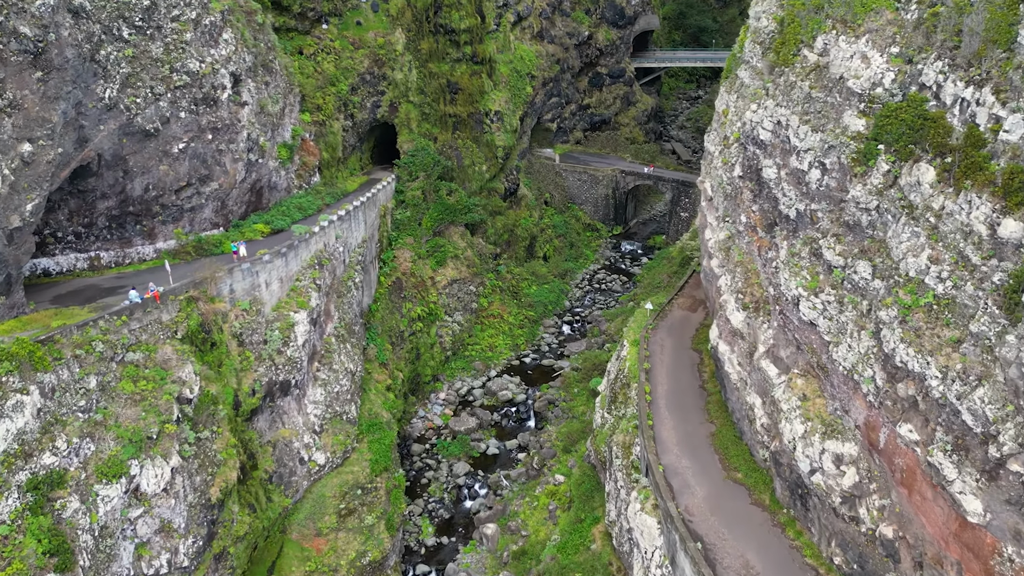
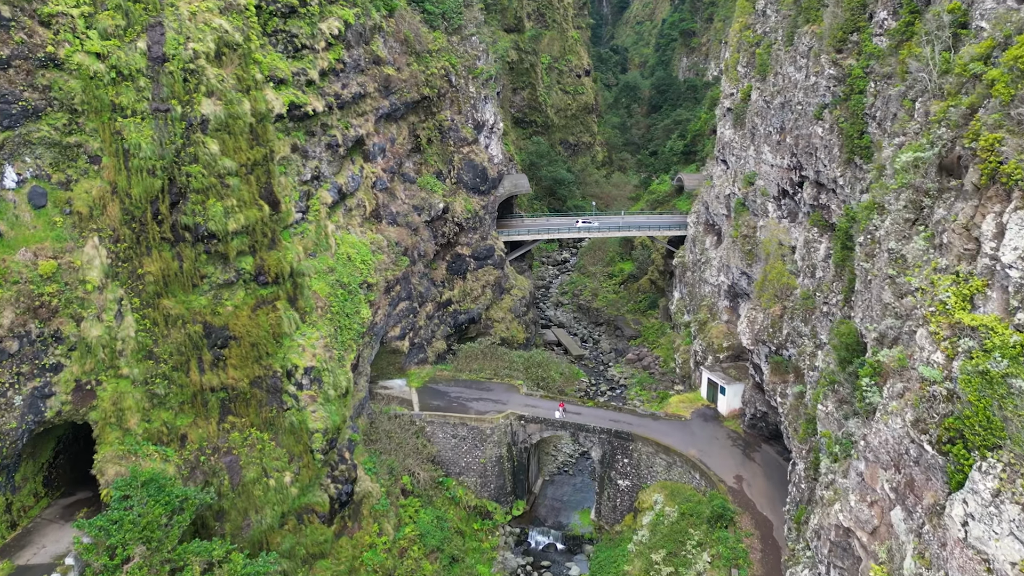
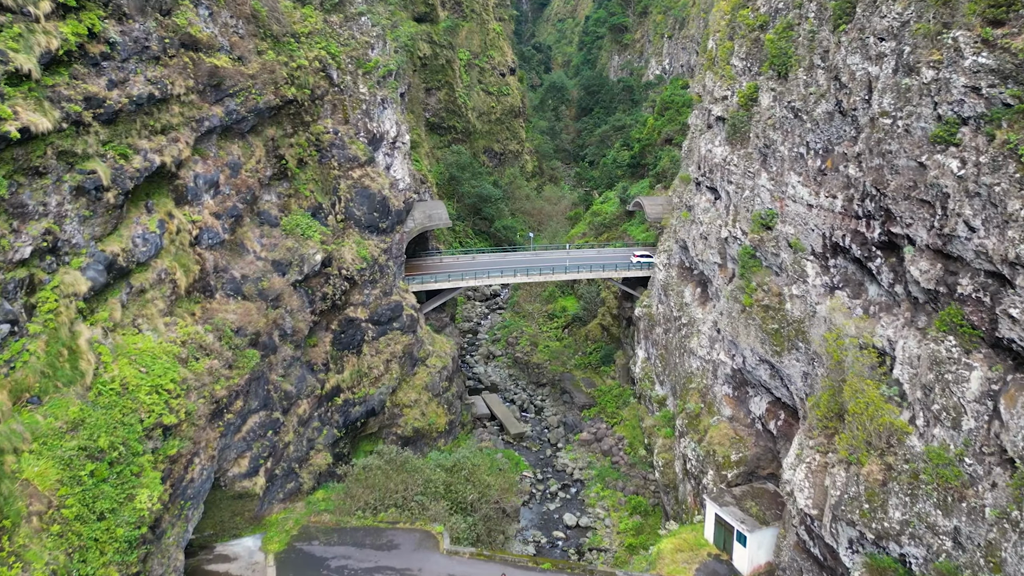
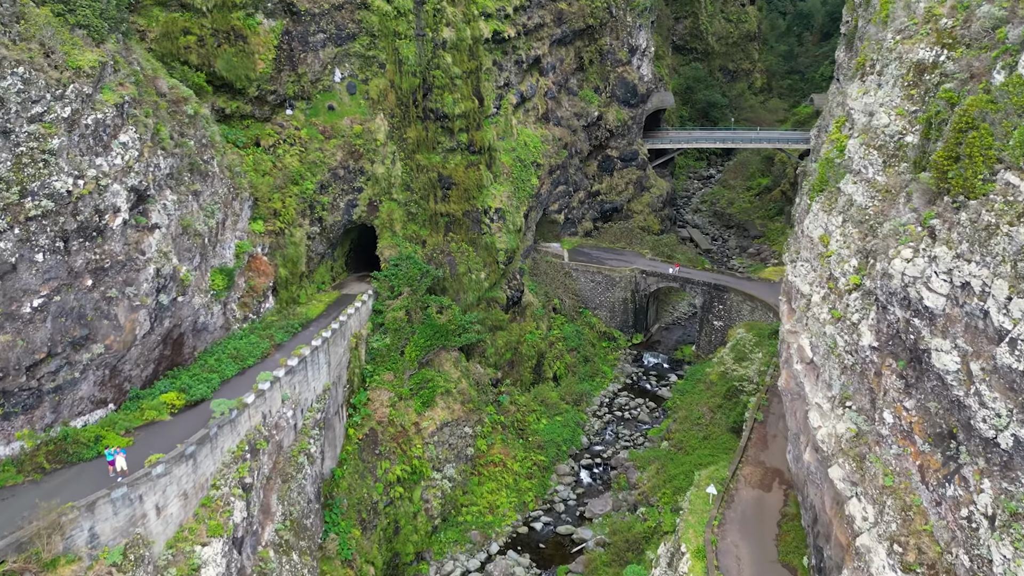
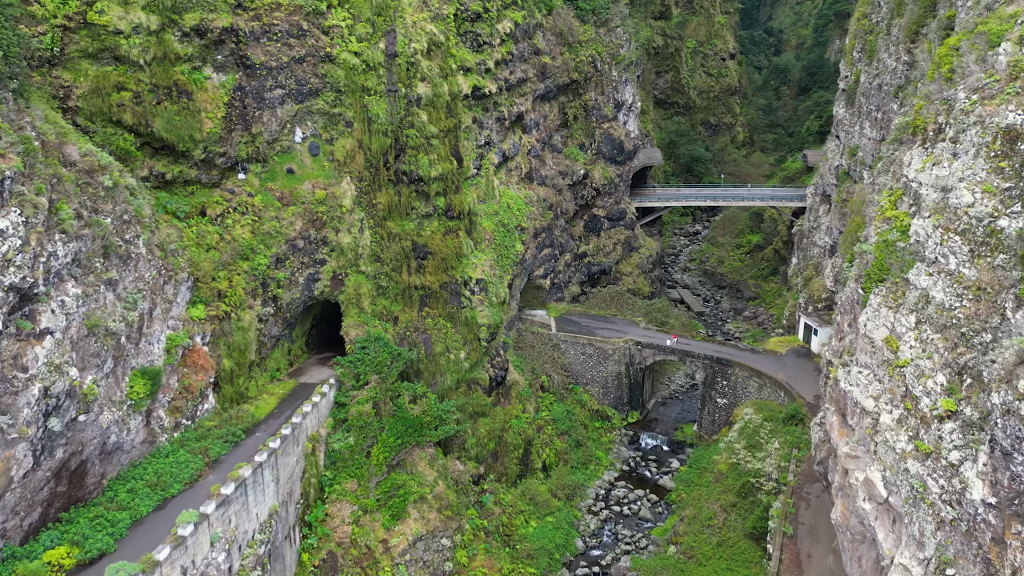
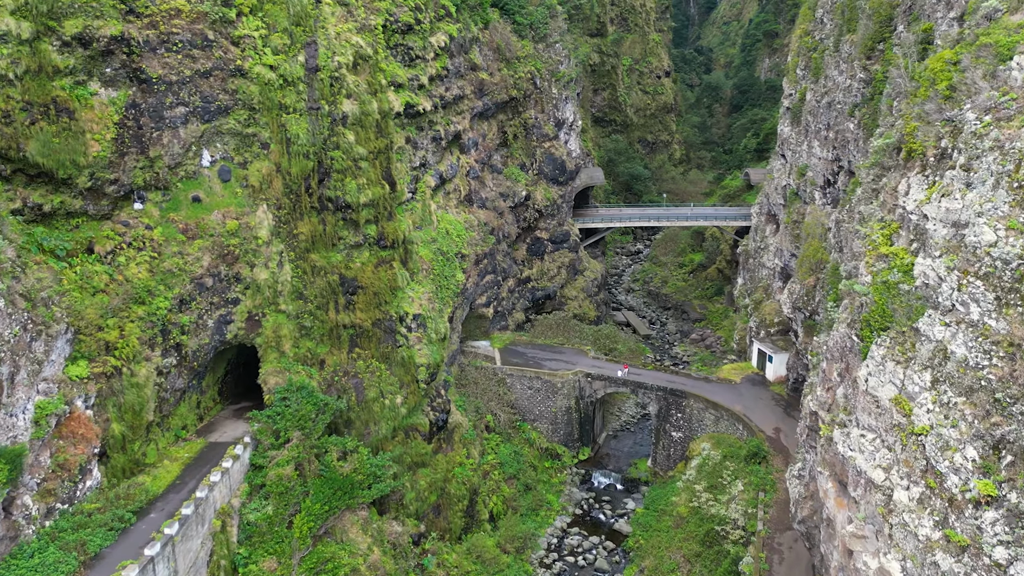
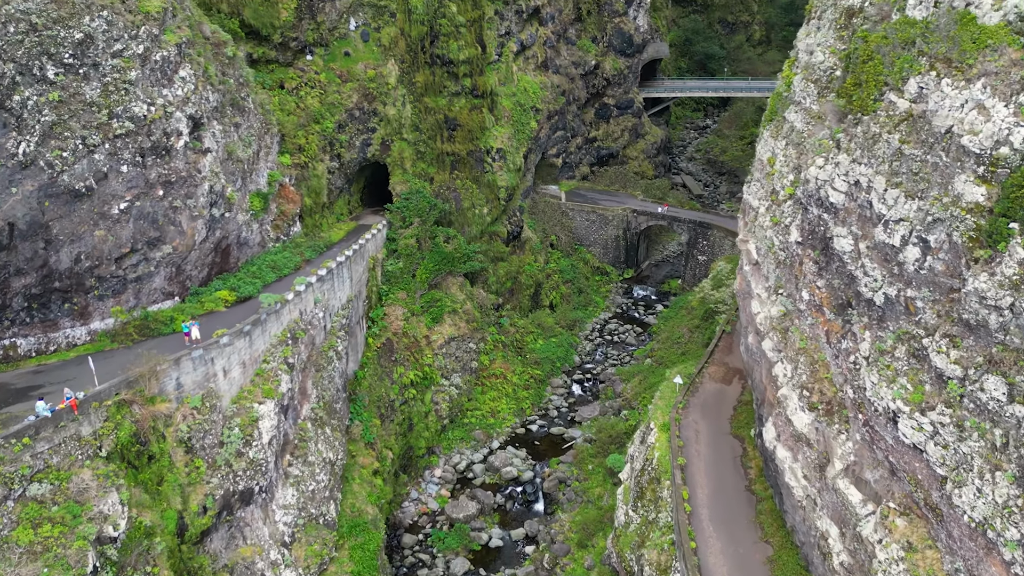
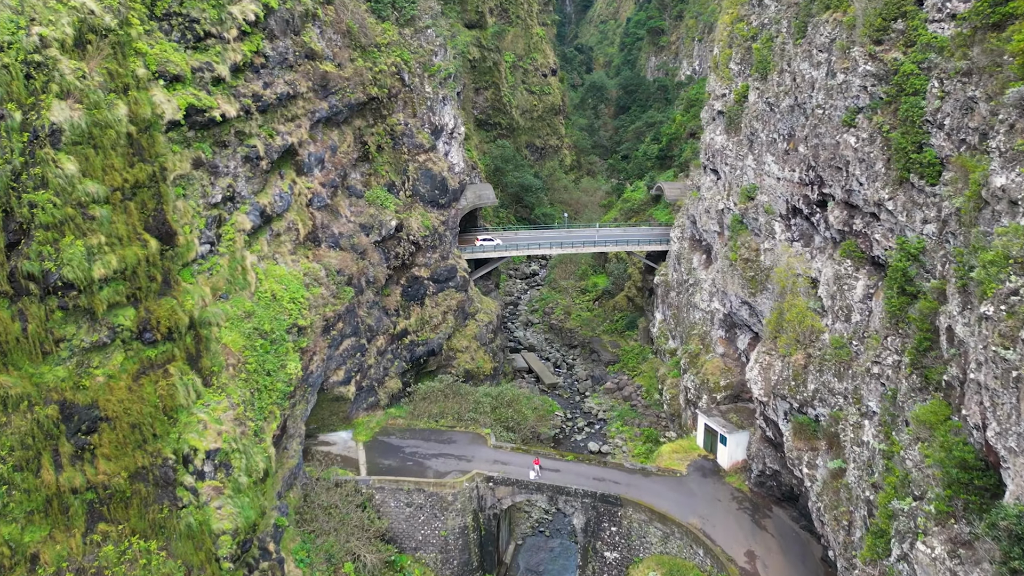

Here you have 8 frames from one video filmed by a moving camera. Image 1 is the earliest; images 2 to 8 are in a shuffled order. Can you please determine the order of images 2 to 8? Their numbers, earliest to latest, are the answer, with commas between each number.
7, 4, 5, 6, 2, 8, 3
